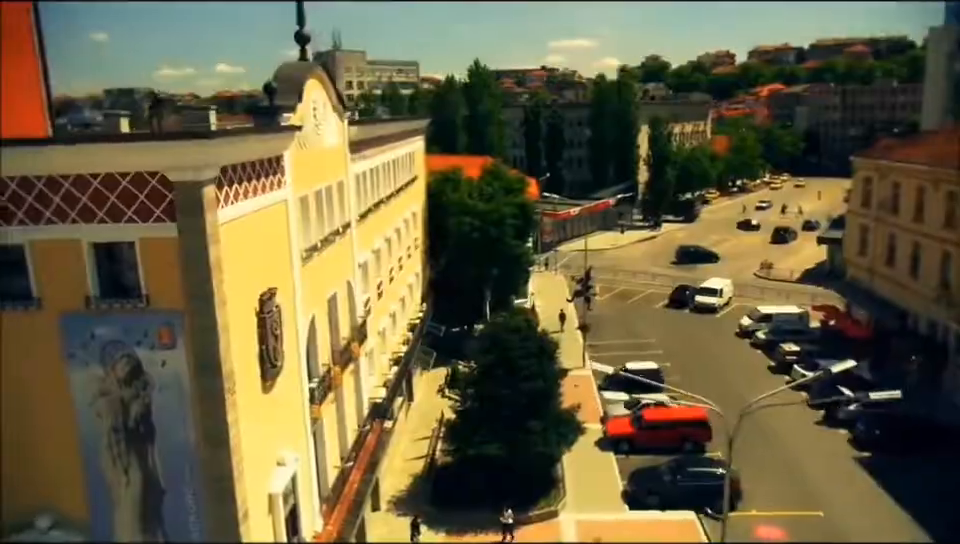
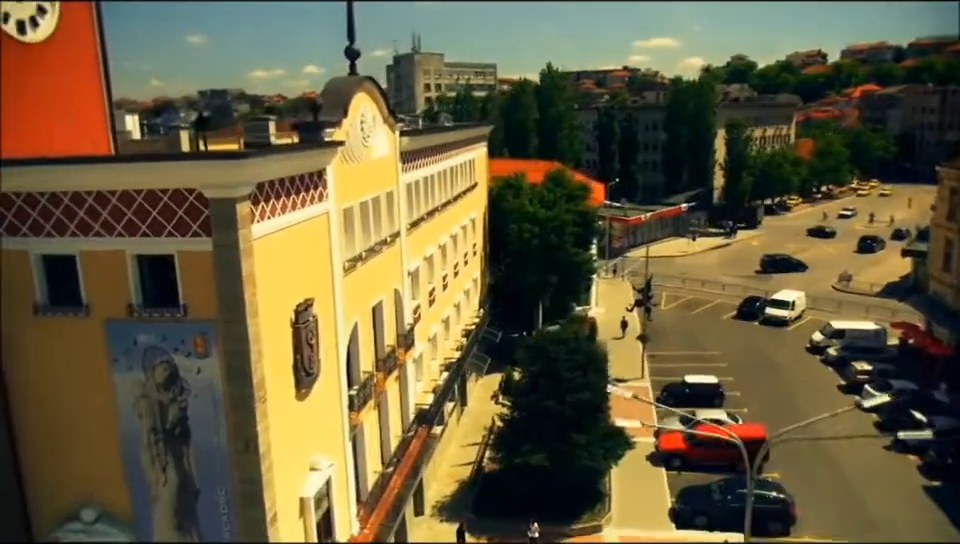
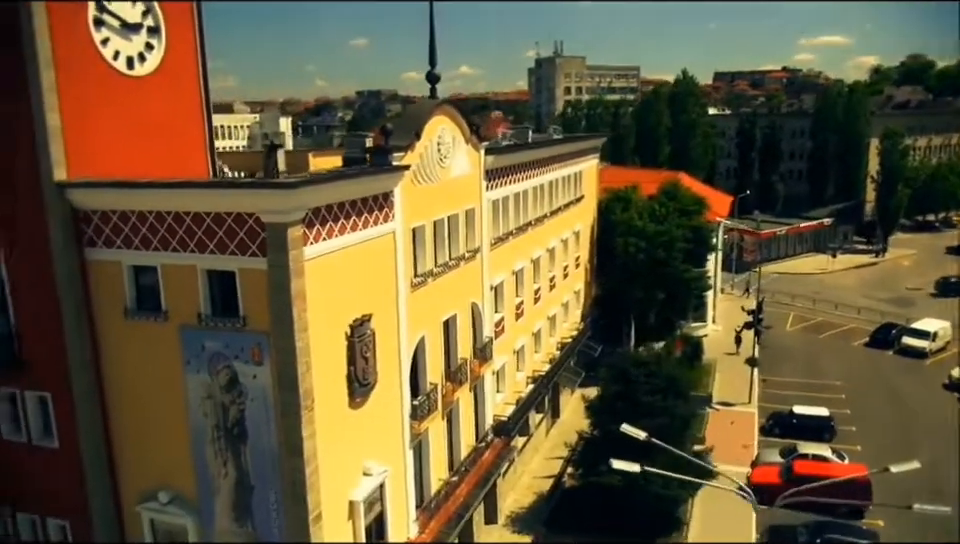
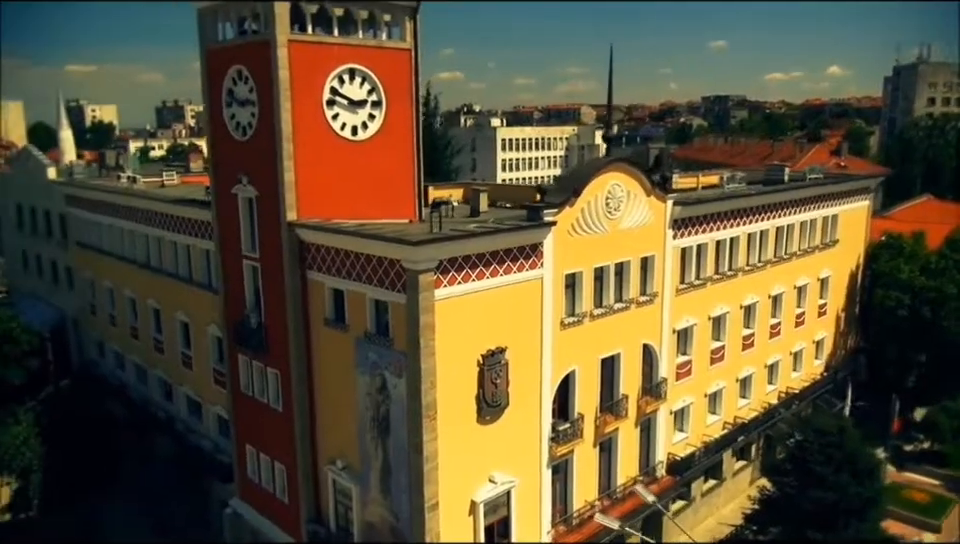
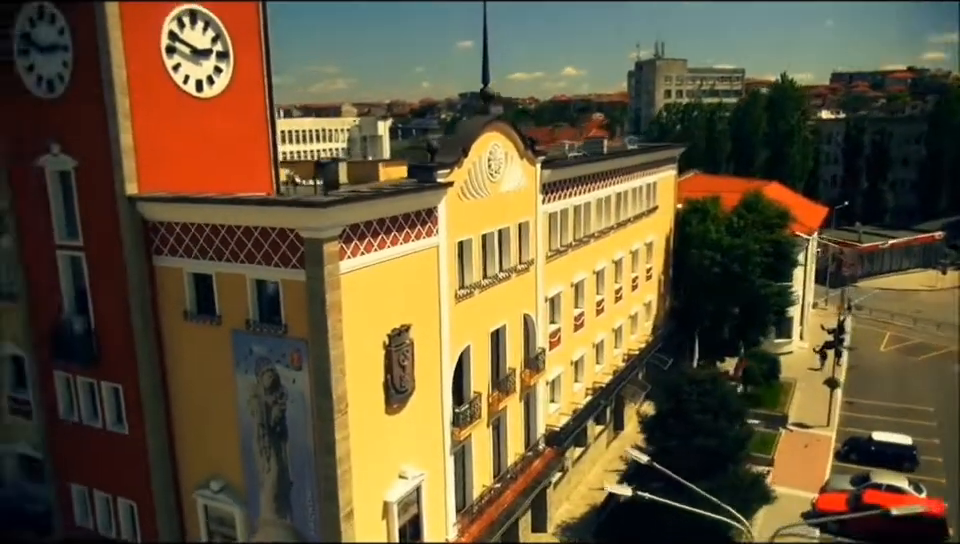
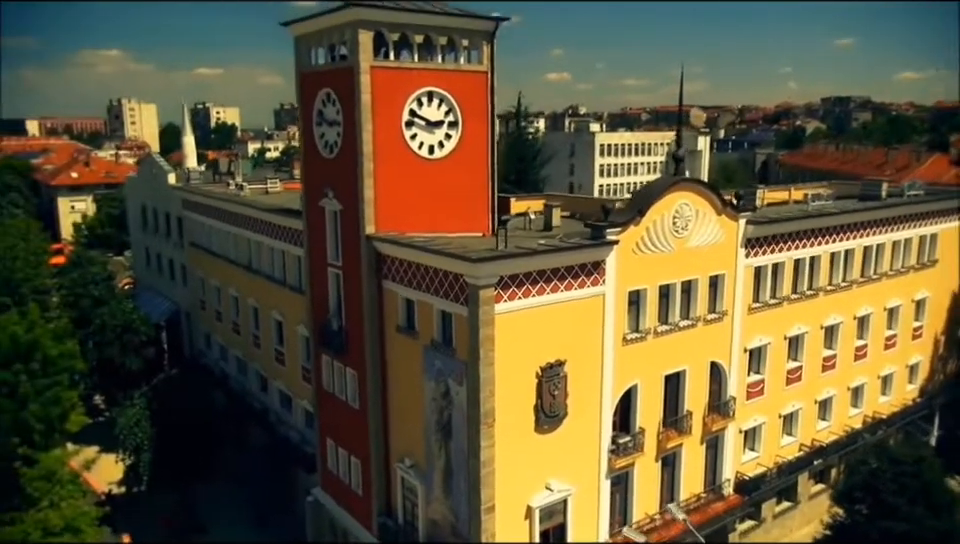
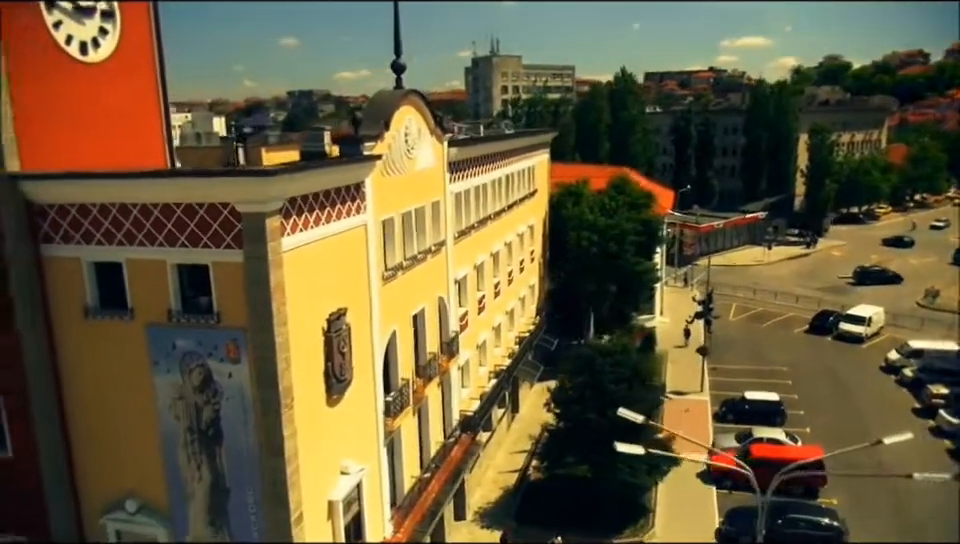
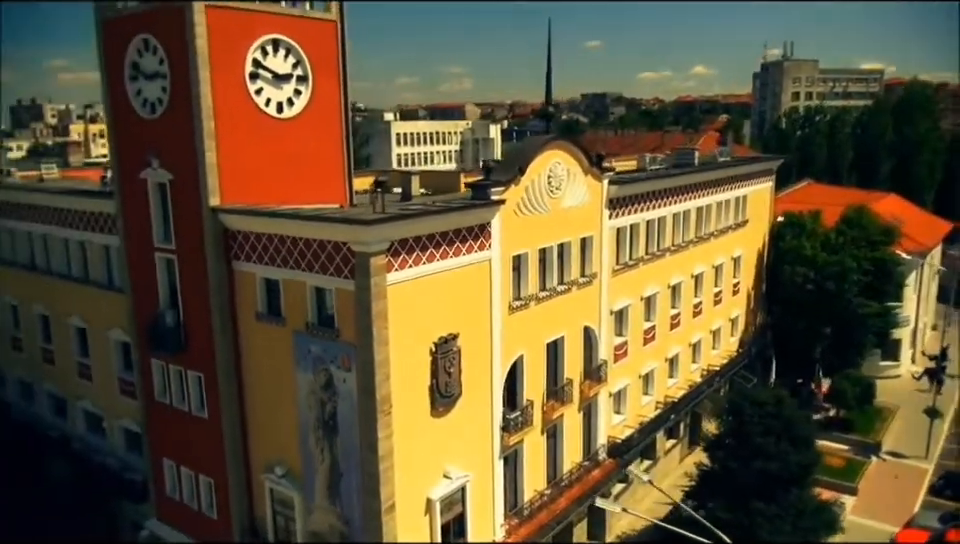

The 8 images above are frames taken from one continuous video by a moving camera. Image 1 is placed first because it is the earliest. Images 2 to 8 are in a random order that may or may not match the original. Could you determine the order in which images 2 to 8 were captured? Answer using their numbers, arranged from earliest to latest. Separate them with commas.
2, 7, 3, 5, 8, 4, 6
